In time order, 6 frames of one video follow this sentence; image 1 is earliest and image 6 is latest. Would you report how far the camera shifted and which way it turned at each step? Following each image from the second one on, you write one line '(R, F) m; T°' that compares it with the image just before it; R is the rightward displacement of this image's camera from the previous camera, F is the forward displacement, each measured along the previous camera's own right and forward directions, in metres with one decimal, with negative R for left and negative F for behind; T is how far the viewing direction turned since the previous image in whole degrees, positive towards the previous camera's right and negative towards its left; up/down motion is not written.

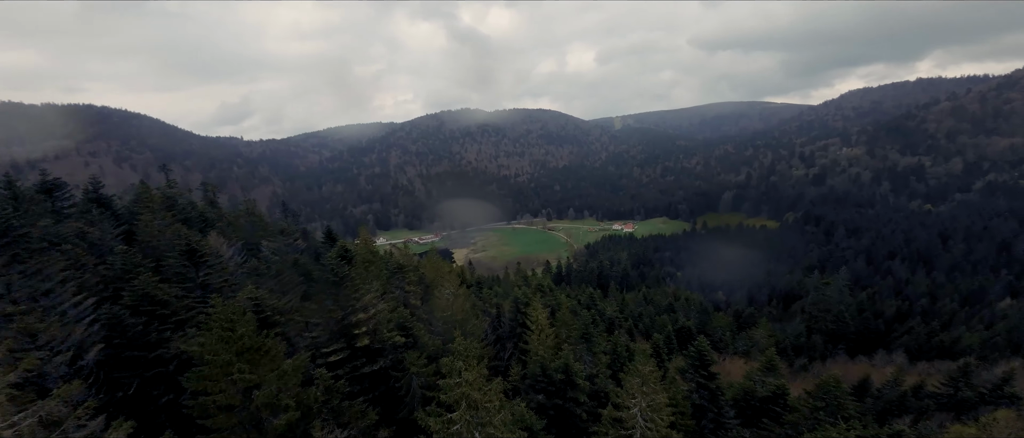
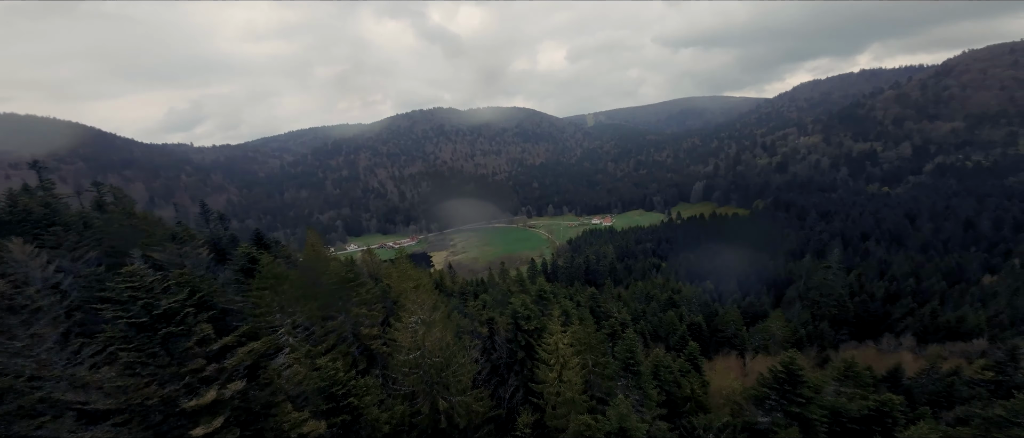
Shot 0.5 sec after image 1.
(-0.9, +6.4) m; +4°
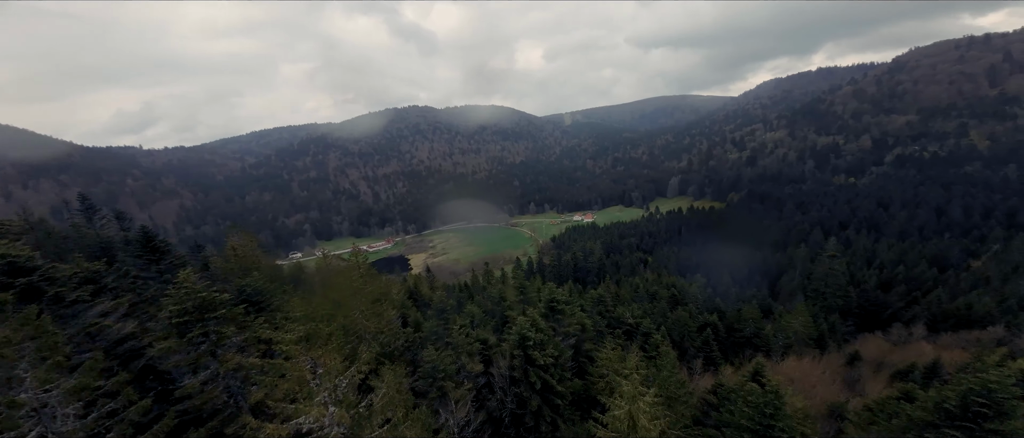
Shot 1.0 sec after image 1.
(-1.0, +6.1) m; +4°
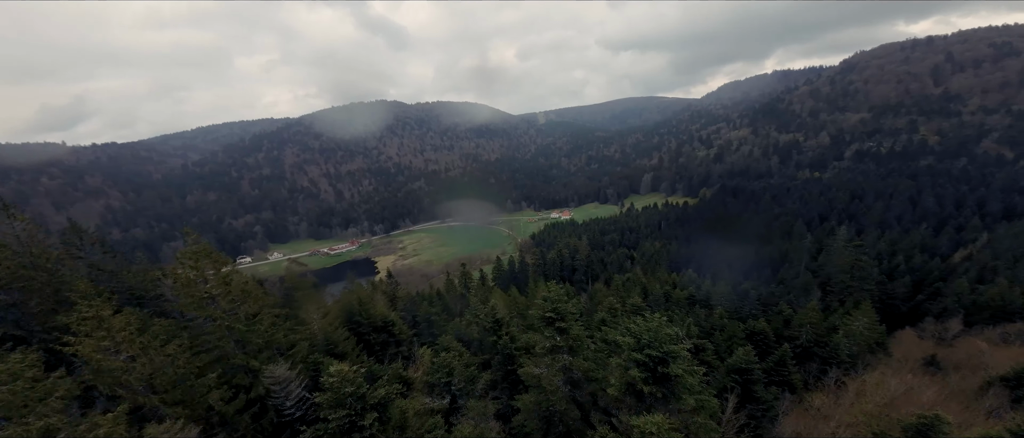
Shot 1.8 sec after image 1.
(-1.3, +9.5) m; +5°
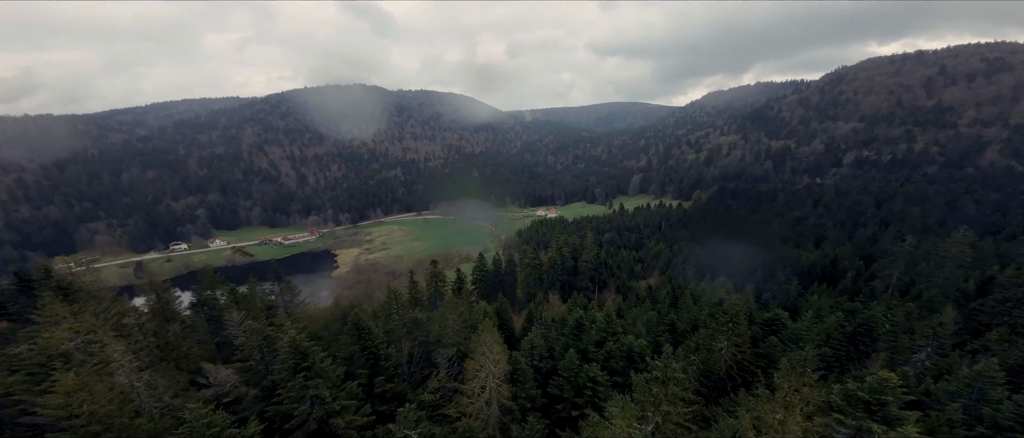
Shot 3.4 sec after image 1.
(-1.6, +17.8) m; +4°
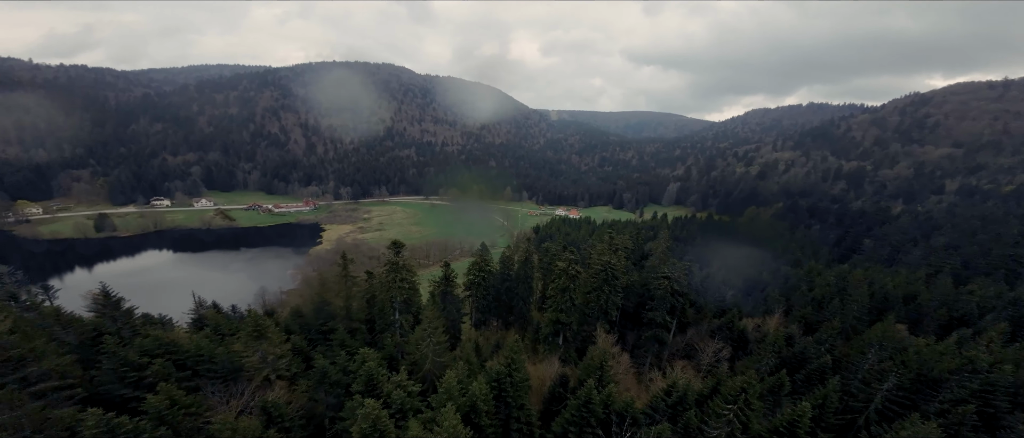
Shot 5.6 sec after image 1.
(-1.5, +23.5) m; -3°
